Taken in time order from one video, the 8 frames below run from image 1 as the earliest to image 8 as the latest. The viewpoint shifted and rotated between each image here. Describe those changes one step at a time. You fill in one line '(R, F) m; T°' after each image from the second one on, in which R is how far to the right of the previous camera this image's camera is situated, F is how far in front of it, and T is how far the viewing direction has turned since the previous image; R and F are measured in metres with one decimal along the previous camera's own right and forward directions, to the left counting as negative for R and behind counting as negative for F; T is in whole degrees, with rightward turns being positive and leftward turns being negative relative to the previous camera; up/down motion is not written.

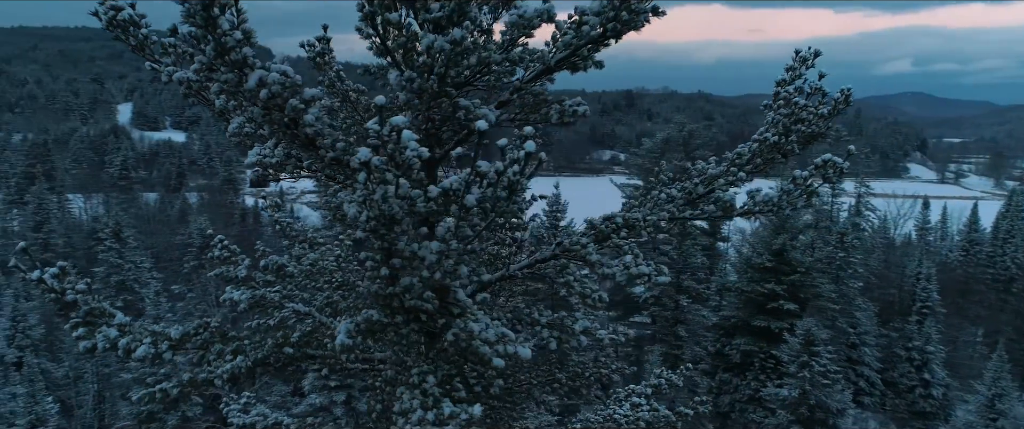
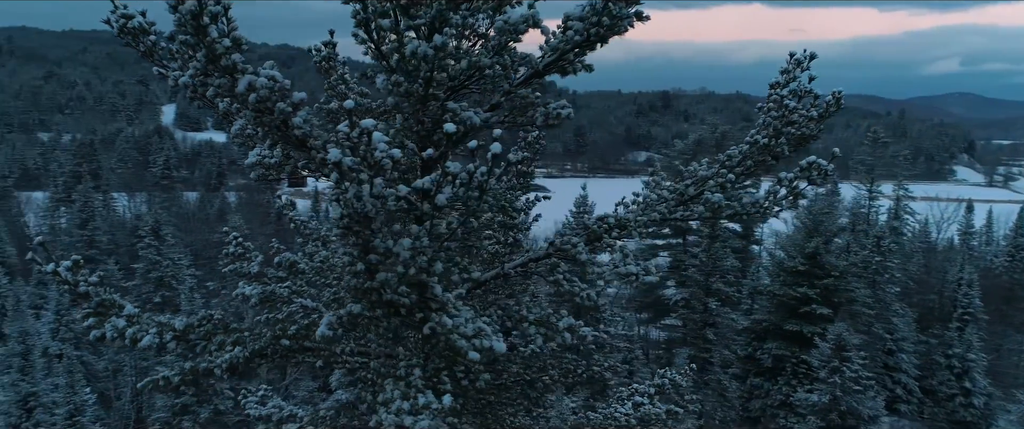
(+0.2, -0.1) m; -3°
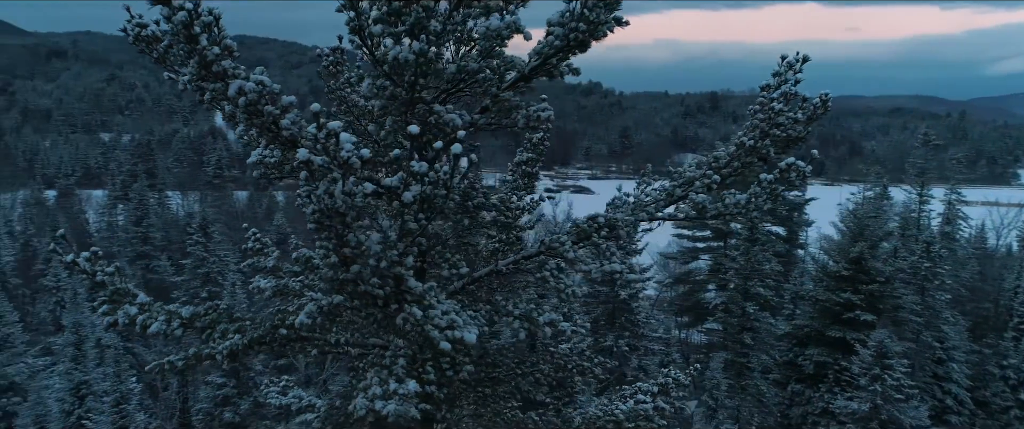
(+0.3, -0.1) m; -4°
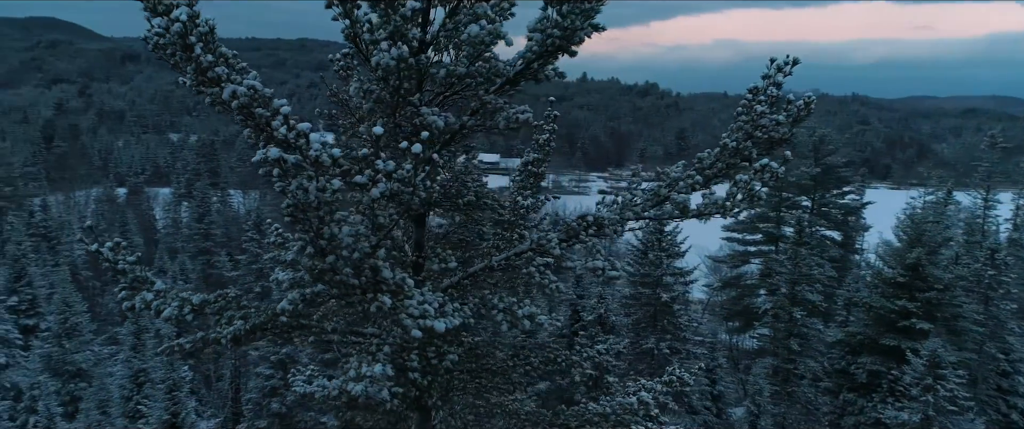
(+0.4, -0.2) m; -4°
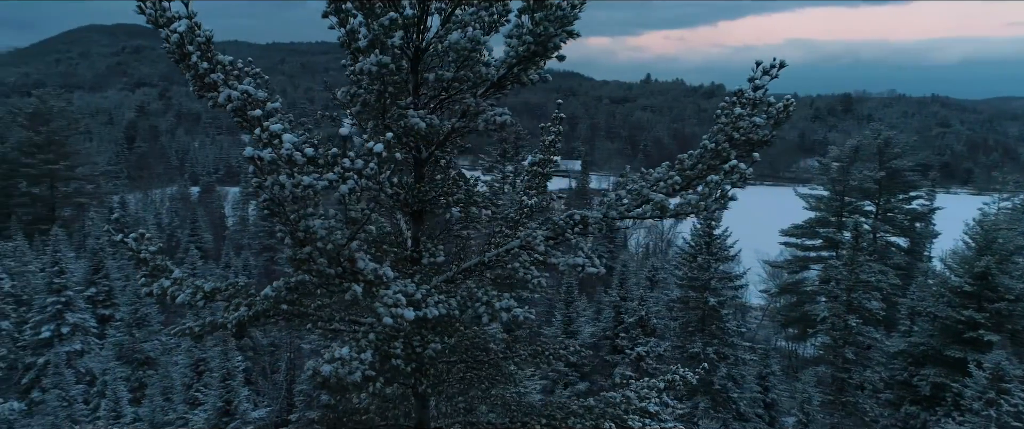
(+0.4, -0.2) m; -5°
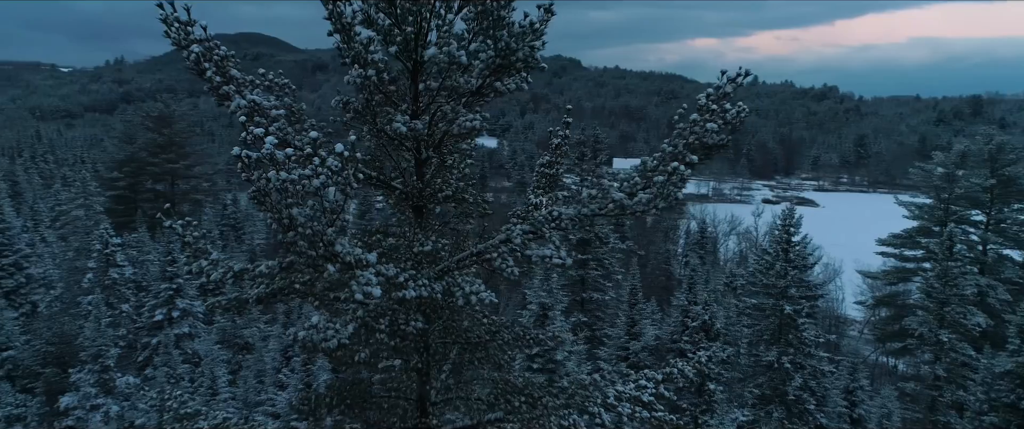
(+0.8, -0.4) m; -8°
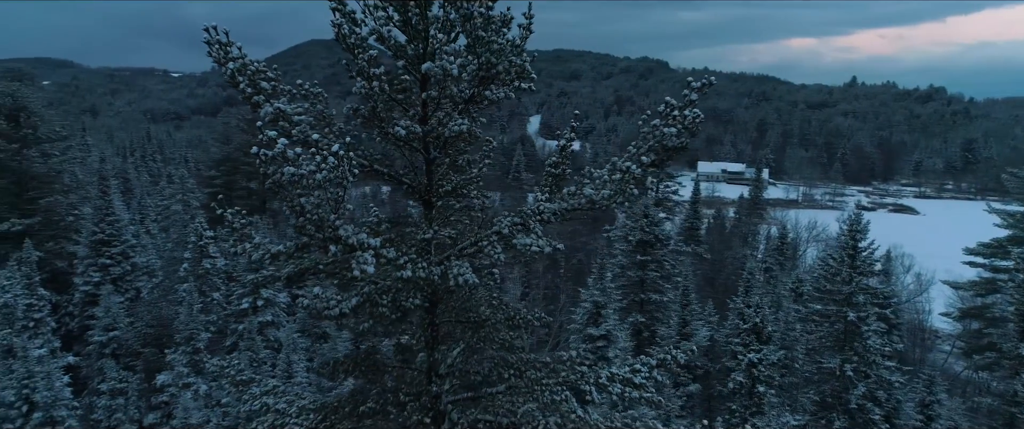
(+0.7, -0.6) m; -7°
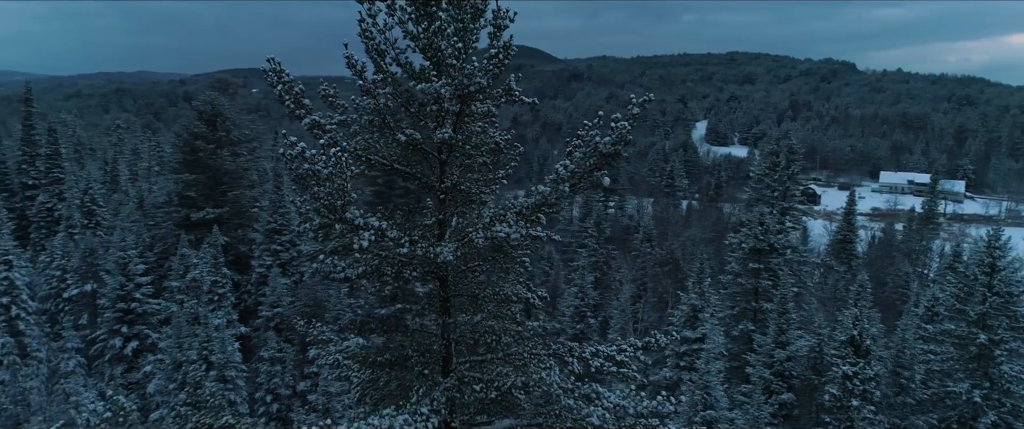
(+1.6, -0.9) m; -13°
